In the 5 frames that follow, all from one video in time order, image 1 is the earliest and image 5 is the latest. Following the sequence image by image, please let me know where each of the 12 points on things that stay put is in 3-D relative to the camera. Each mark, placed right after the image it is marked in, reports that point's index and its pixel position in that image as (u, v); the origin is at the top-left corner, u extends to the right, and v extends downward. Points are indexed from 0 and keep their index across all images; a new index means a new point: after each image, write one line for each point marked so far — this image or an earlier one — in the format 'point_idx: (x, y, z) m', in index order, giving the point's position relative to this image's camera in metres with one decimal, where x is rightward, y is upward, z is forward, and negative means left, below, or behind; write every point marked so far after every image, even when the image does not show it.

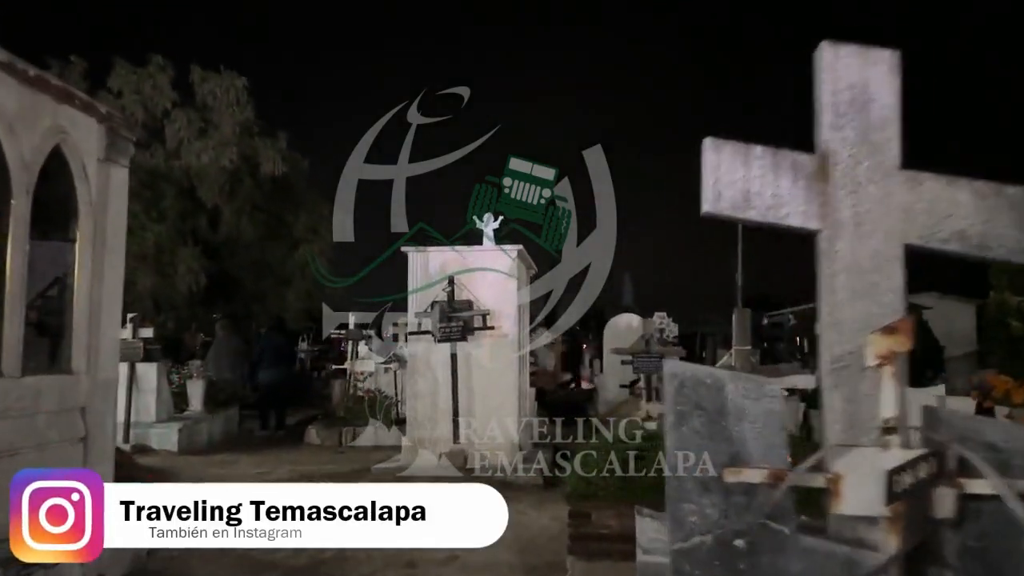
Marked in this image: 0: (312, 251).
0: (-3.1, +0.6, +13.6) m
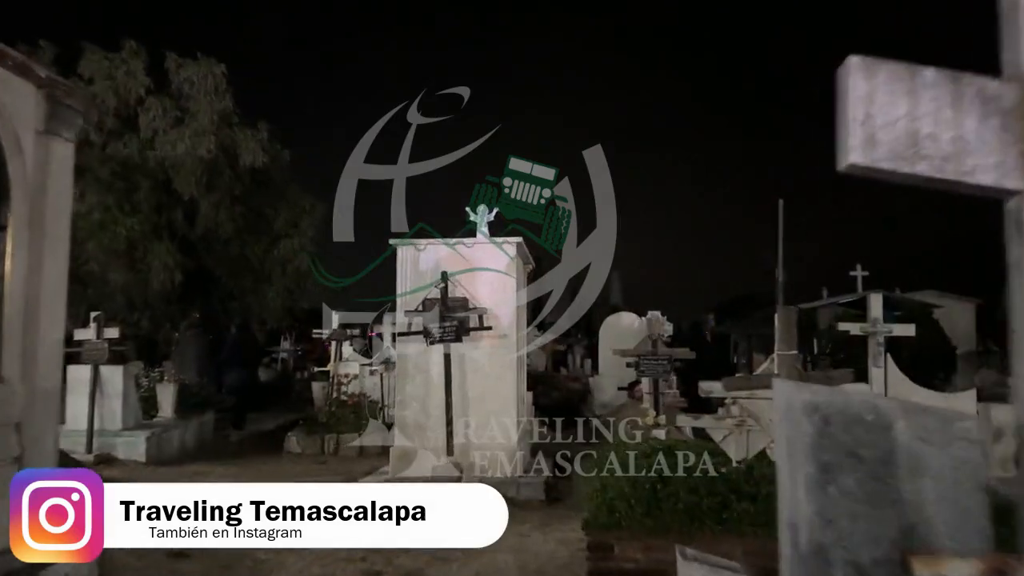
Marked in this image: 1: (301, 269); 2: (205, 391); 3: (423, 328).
0: (-3.3, +0.6, +13.0) m
1: (-3.2, +0.3, +13.0) m
2: (-3.2, -1.1, +9.2) m
3: (-0.7, -0.3, +6.6) m
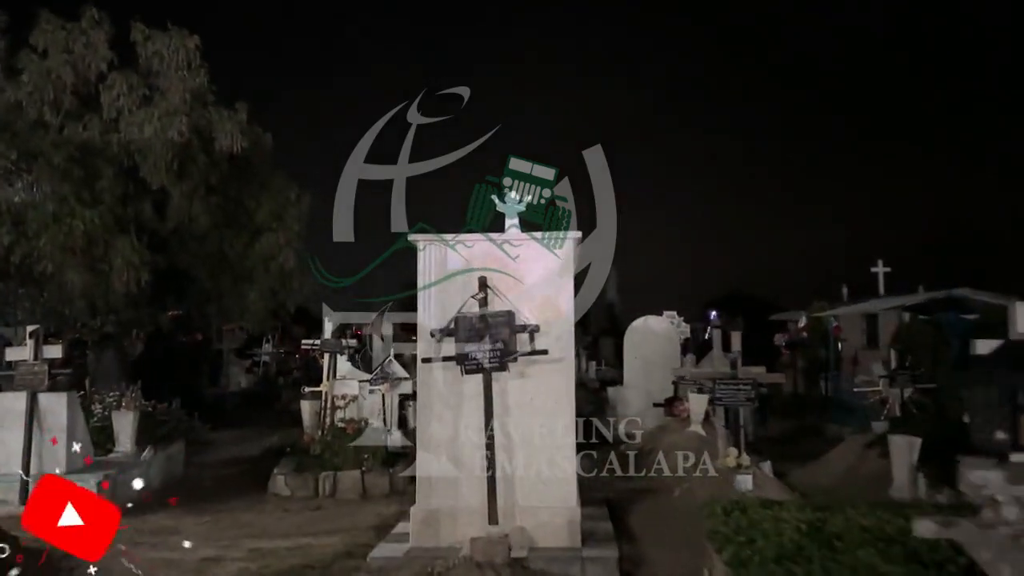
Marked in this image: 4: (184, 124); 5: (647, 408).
0: (-3.1, +0.6, +11.5) m
1: (-3.0, +0.3, +11.6) m
2: (-3.0, -1.1, +7.8) m
3: (-0.4, -0.4, +5.2) m
4: (-4.0, +2.0, +10.6) m
5: (+1.7, -1.5, +10.8) m
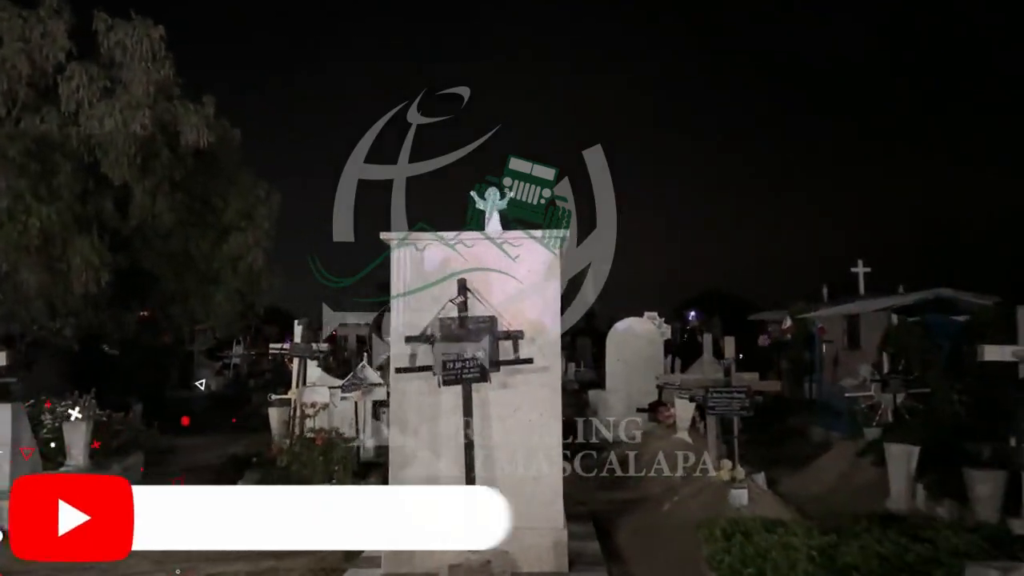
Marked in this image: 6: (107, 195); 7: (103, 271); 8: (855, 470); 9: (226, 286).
0: (-3.4, +0.6, +11.1) m
1: (-3.3, +0.3, +11.1) m
2: (-3.2, -1.2, +7.3) m
3: (-0.5, -0.4, +4.8) m
4: (-4.2, +2.0, +10.1) m
5: (+1.4, -1.5, +10.5) m
6: (-4.8, +1.1, +10.4) m
7: (-4.7, +0.2, +10.0) m
8: (+2.9, -1.5, +7.4) m
9: (-3.7, 0.0, +11.2) m
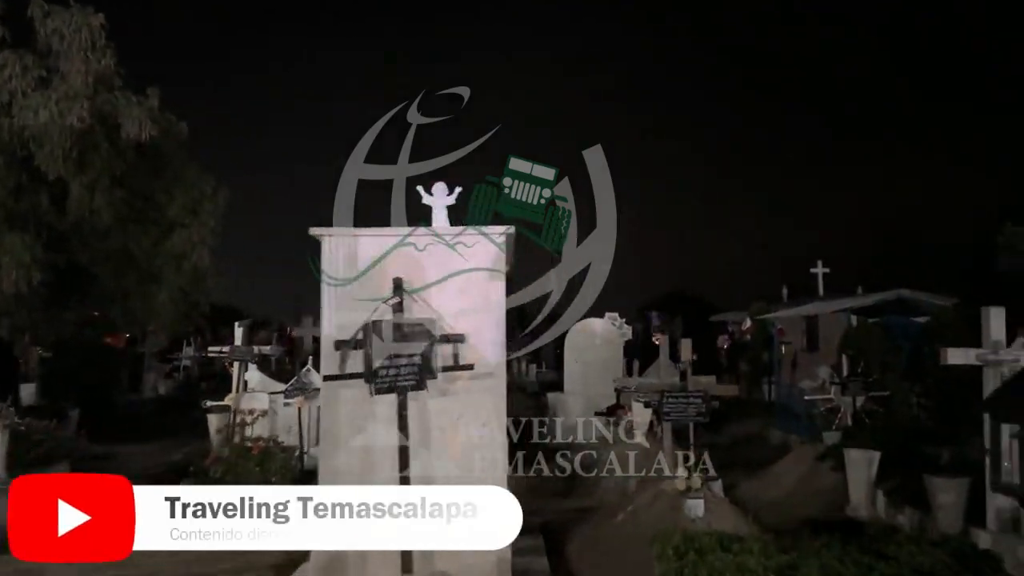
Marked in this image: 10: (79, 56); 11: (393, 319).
0: (-3.9, +0.6, +10.6) m
1: (-3.8, +0.3, +10.7) m
2: (-3.6, -1.2, +6.9) m
3: (-0.8, -0.4, +4.5) m
4: (-4.7, +2.0, +9.6) m
5: (+0.9, -1.5, +10.2) m
6: (-5.3, +1.1, +9.9) m
7: (-5.2, +0.2, +9.6) m
8: (+2.5, -1.5, +7.2) m
9: (-4.2, 0.0, +10.7) m
10: (-5.0, +2.6, +9.9) m
11: (-0.6, -0.1, +4.5) m
